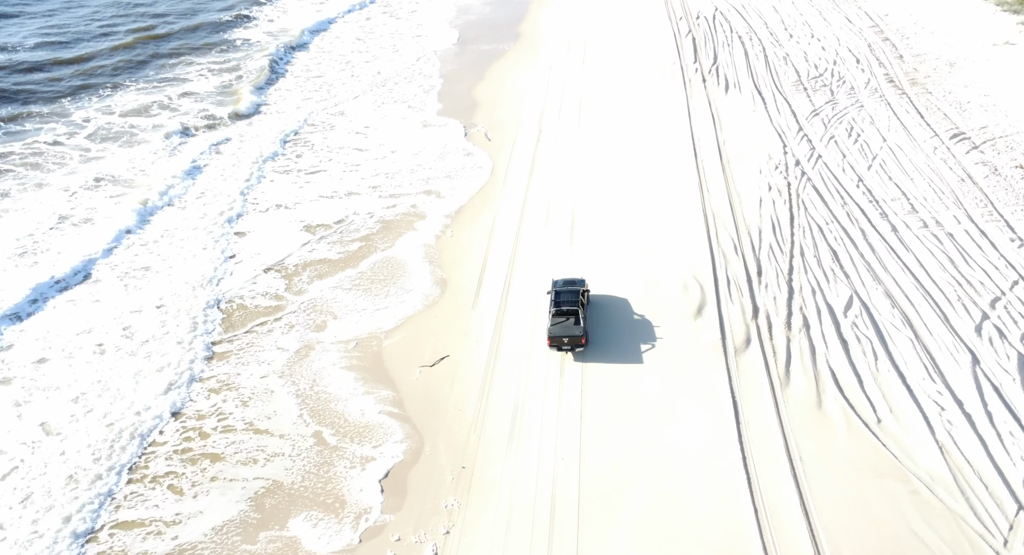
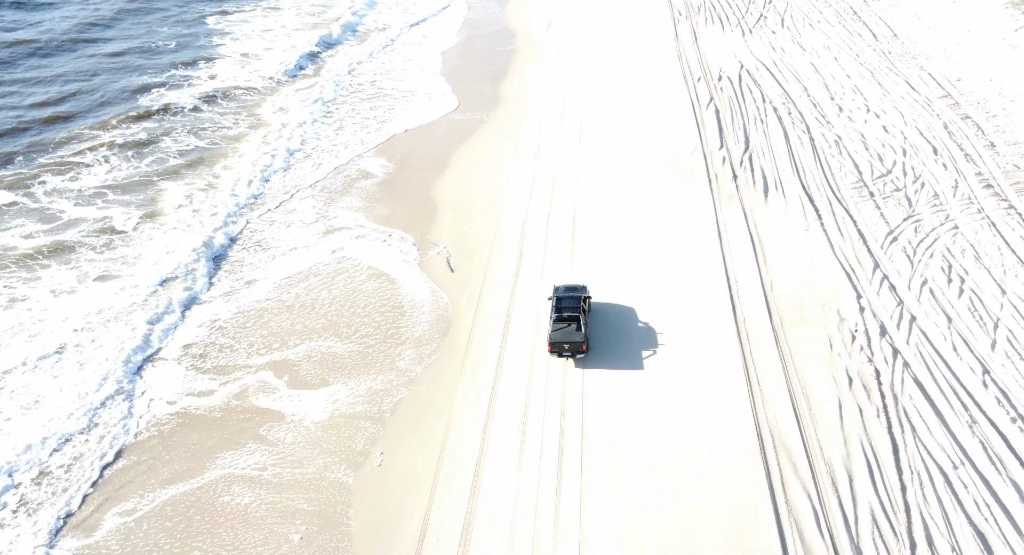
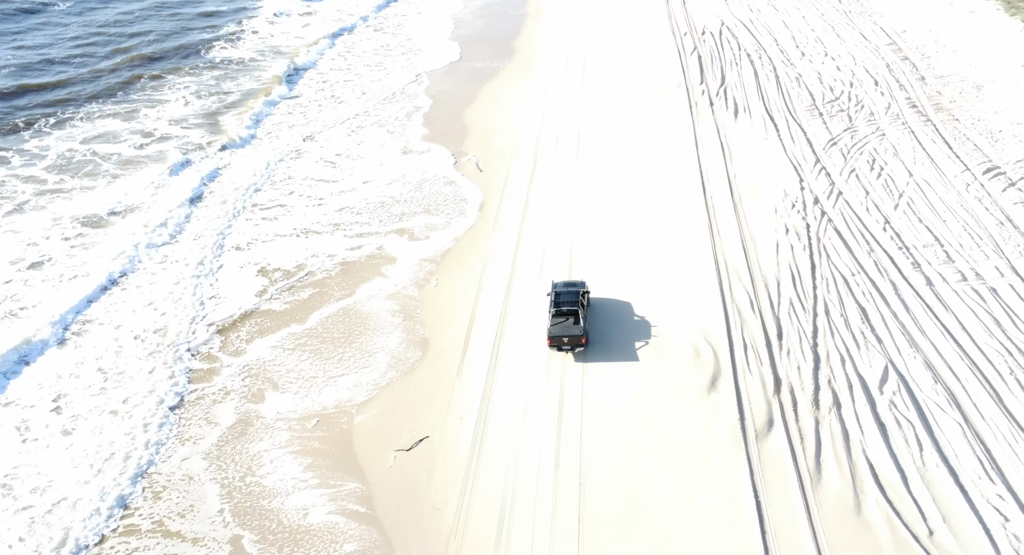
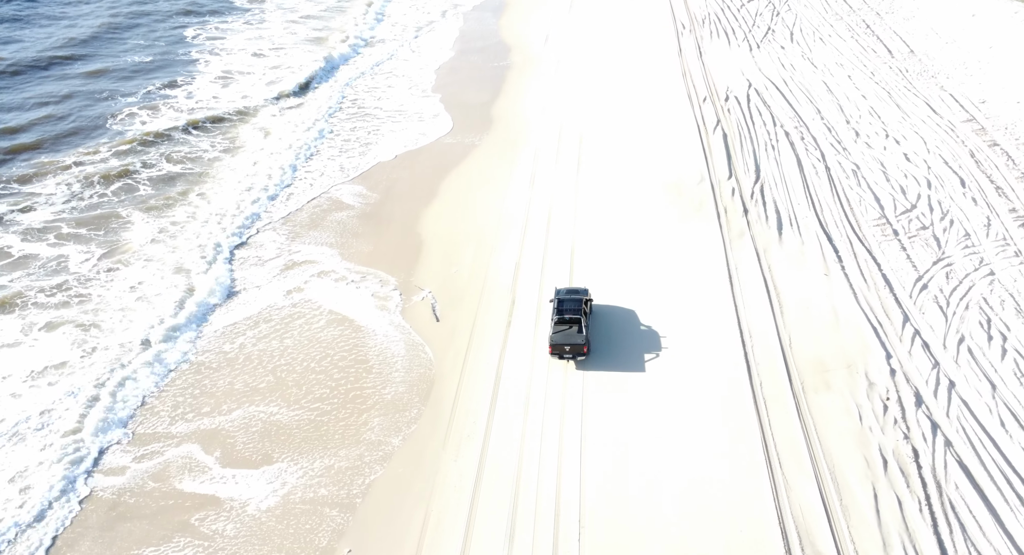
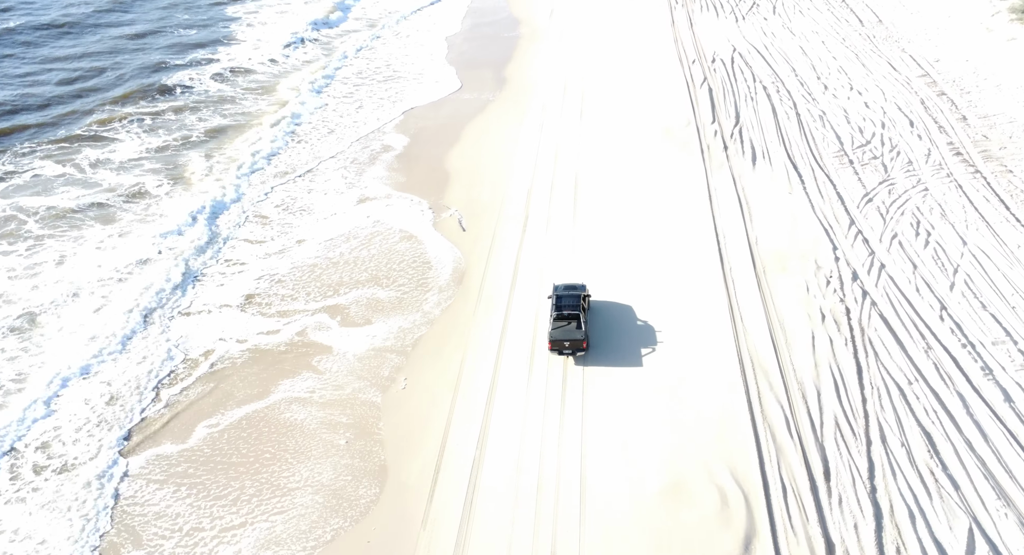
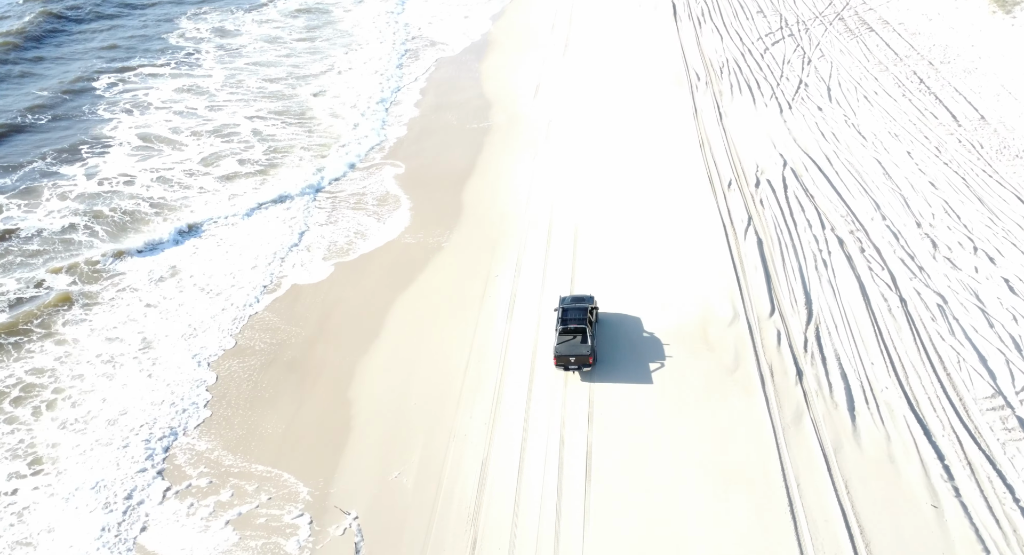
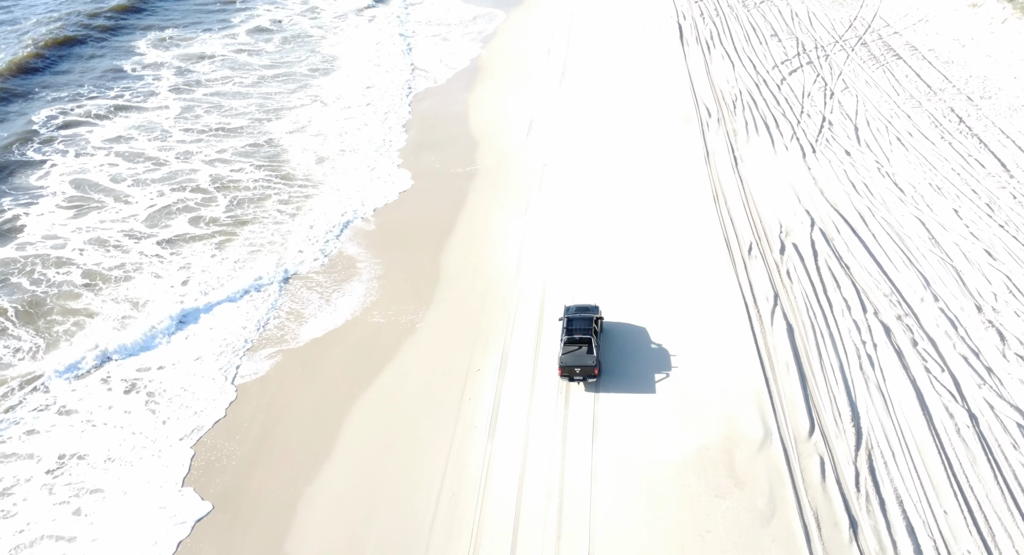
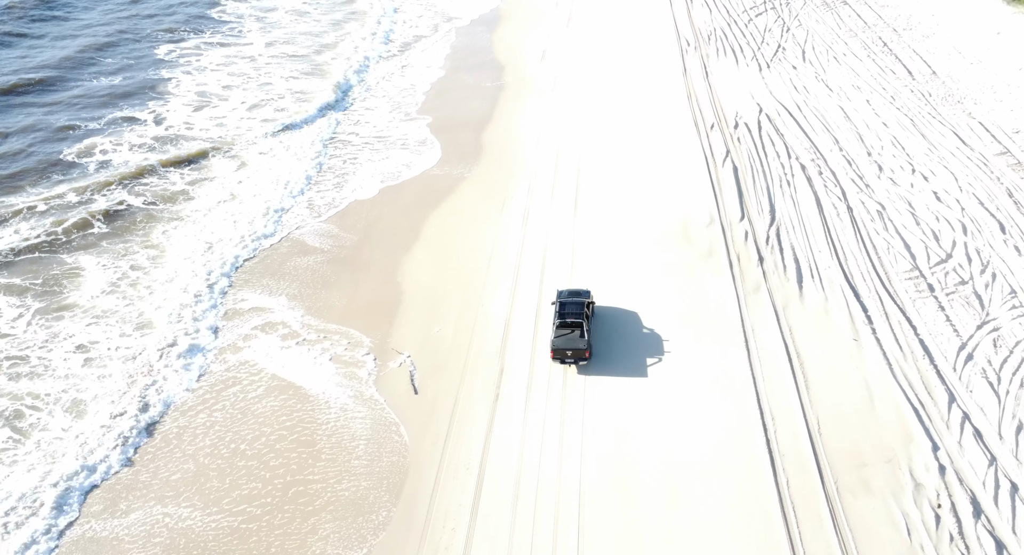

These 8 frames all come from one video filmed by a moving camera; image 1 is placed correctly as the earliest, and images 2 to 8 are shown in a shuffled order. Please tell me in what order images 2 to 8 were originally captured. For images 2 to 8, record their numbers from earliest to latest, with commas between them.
3, 5, 2, 4, 8, 6, 7
